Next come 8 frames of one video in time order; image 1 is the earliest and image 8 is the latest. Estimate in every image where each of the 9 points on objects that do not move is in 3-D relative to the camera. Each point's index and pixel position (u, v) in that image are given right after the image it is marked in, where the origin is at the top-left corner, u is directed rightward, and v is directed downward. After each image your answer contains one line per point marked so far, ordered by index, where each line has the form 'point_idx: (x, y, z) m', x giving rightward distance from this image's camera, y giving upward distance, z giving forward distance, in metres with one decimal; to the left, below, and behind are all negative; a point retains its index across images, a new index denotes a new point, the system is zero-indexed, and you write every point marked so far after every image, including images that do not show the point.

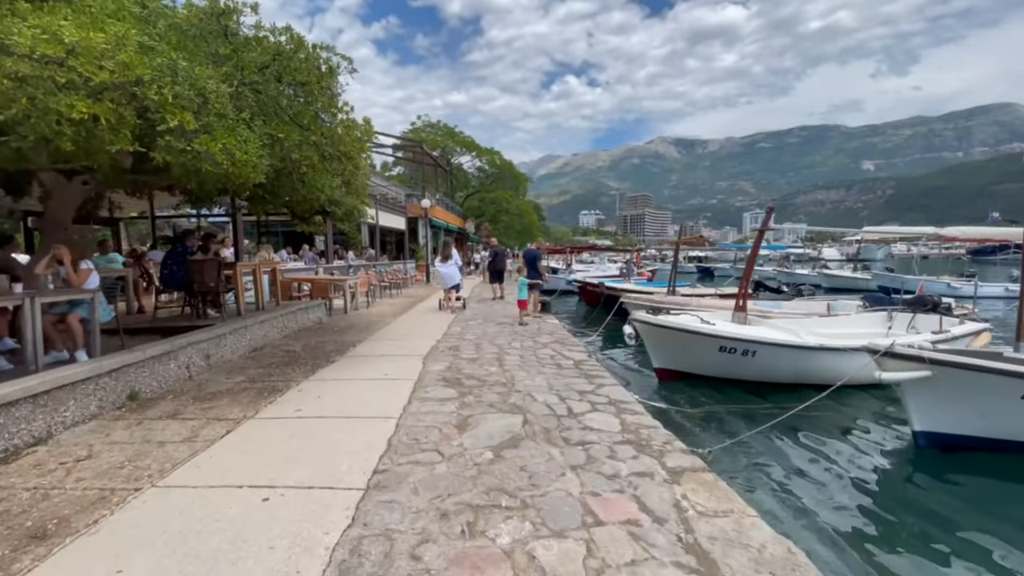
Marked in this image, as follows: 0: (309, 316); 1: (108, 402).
0: (-4.6, -0.6, +10.9) m
1: (-4.4, -1.3, +5.2) m
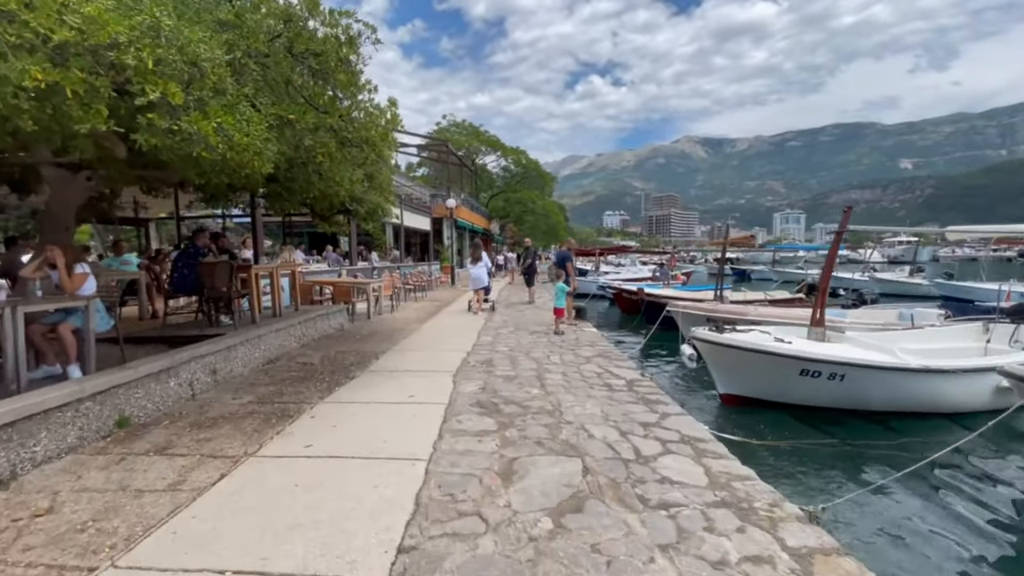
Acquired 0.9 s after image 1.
0: (-3.8, -0.7, +10.1) m
1: (-3.9, -1.3, +4.4) m
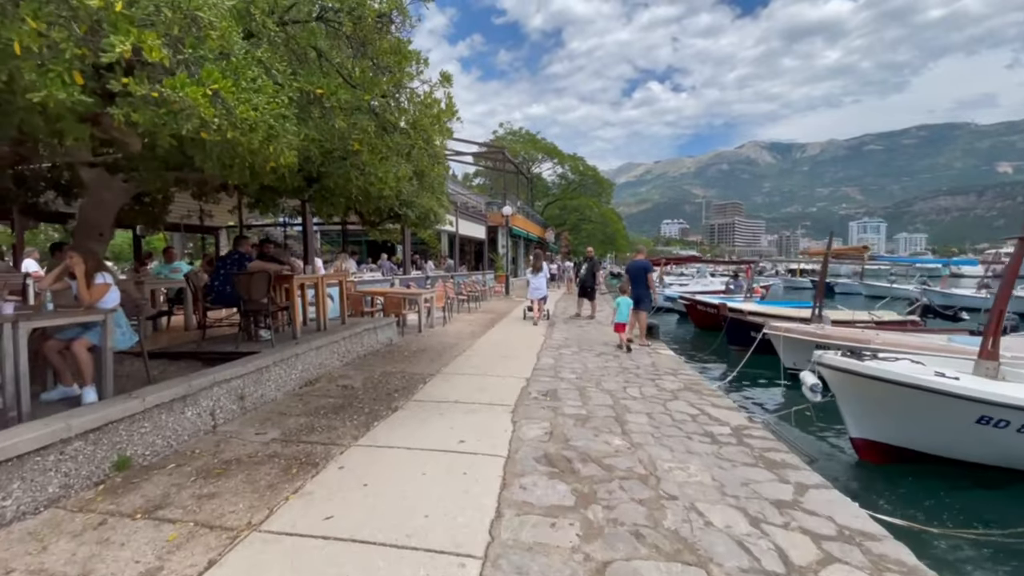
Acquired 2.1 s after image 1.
0: (-2.6, -1.0, +9.3) m
1: (-3.3, -1.5, +3.6) m
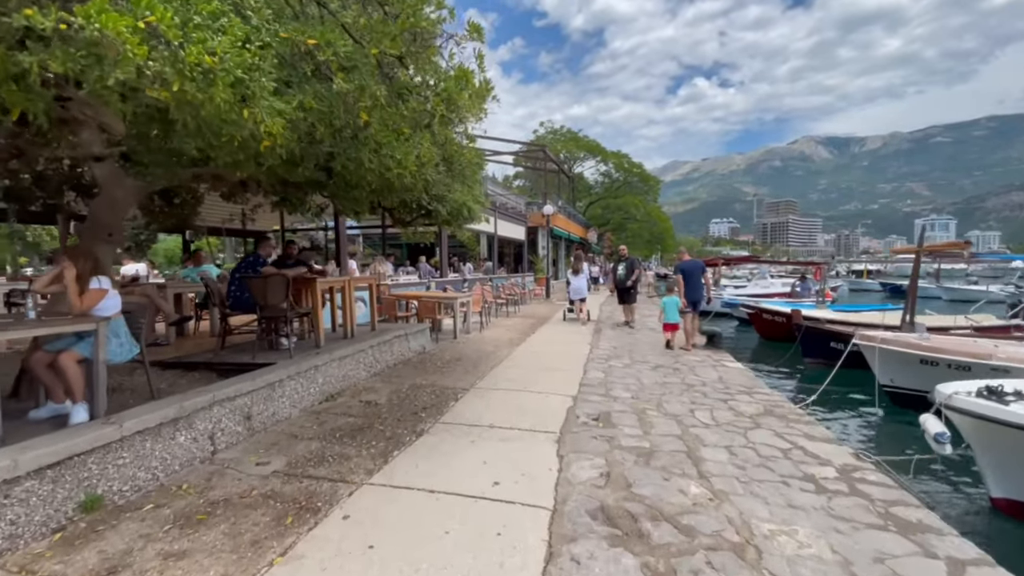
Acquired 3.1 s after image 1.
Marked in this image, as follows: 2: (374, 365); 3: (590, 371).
0: (-1.8, -1.0, +8.6) m
1: (-3.0, -1.5, +3.0) m
2: (-2.1, -1.2, +7.2) m
3: (+1.2, -1.3, +7.5) m
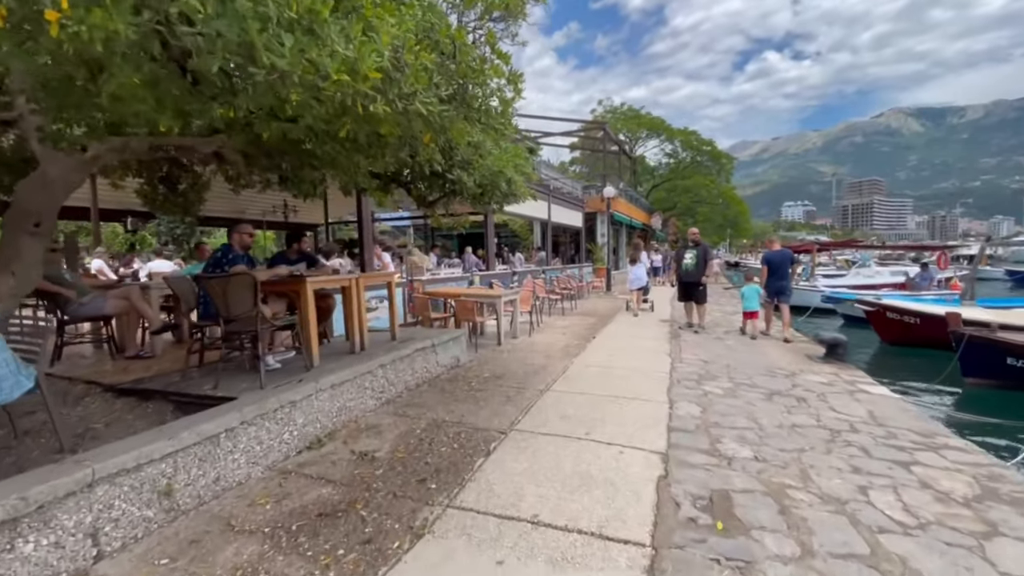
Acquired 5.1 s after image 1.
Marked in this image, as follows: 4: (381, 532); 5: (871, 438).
0: (-1.0, -1.0, +6.8) m
1: (-2.9, -1.6, +1.4) m
2: (-1.5, -1.2, +5.5) m
3: (+1.9, -1.3, +5.4) m
4: (-0.8, -1.5, +3.1) m
5: (+3.5, -1.4, +4.6) m
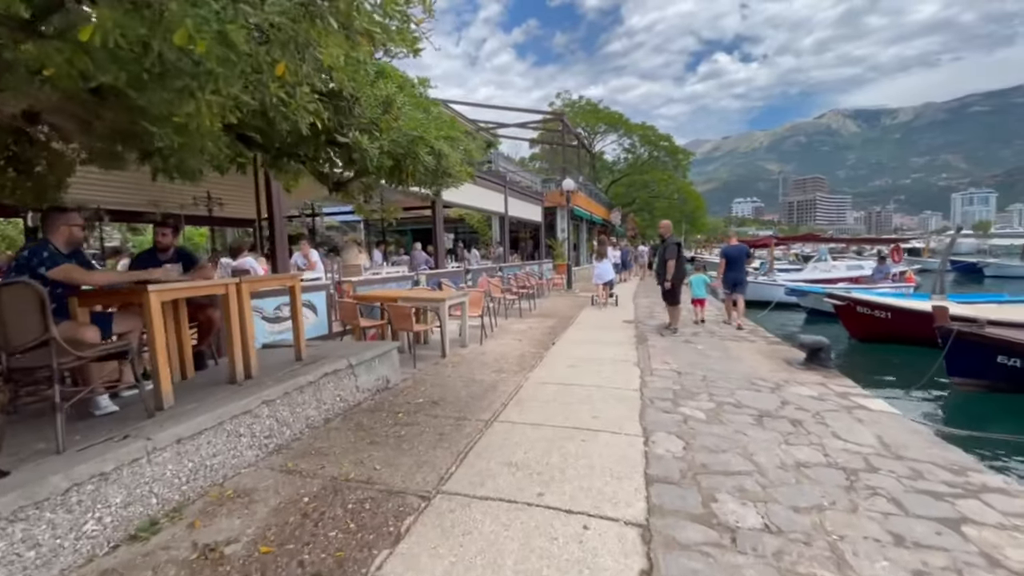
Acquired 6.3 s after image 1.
0: (-1.7, -1.1, +5.5) m
1: (-3.1, -1.7, 0.0) m
2: (-2.1, -1.3, +4.2) m
3: (+1.3, -1.3, +4.3) m
4: (-1.2, -1.6, +1.8) m
5: (+2.9, -1.5, +3.6) m
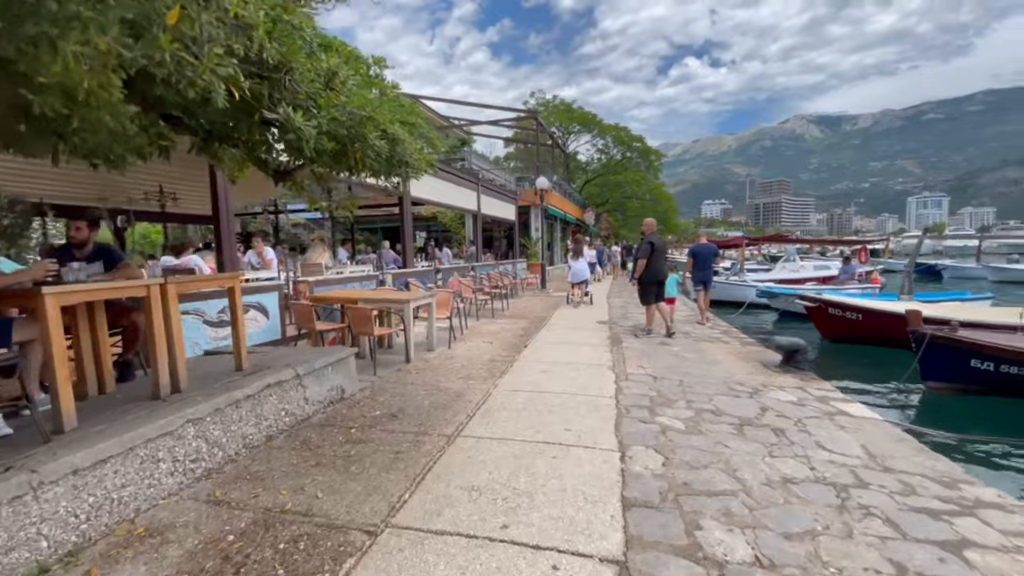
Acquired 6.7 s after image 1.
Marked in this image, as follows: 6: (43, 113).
0: (-2.1, -1.1, +5.0) m
1: (-3.2, -1.7, -0.6) m
2: (-2.3, -1.3, +3.7) m
3: (+1.0, -1.3, +3.9) m
4: (-1.4, -1.7, +1.3) m
5: (+2.7, -1.5, +3.4) m
6: (-2.8, +1.1, +2.9) m
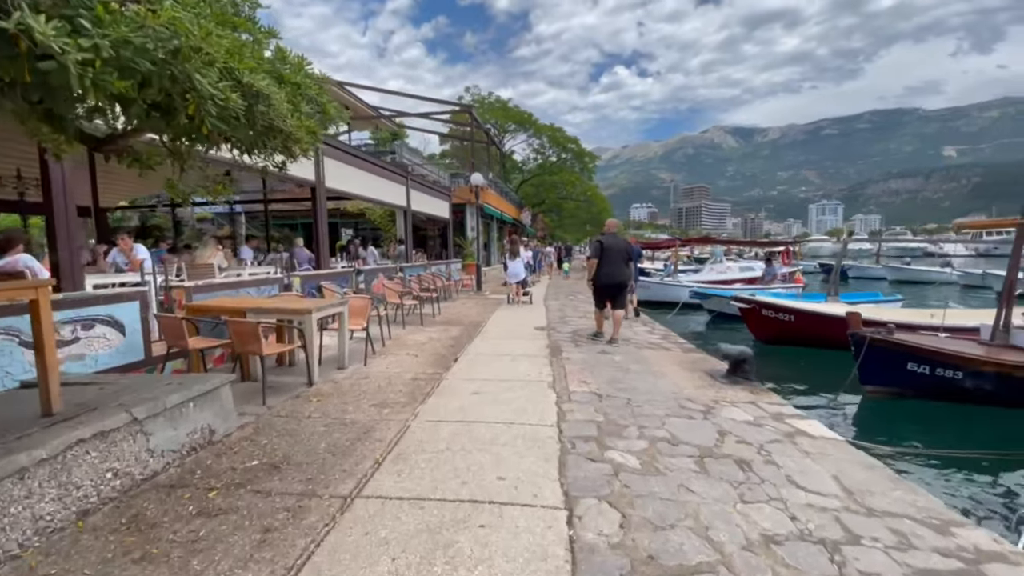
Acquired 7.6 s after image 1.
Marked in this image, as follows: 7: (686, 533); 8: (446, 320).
0: (-2.7, -1.2, +3.7) m
1: (-3.1, -1.9, -1.9) m
2: (-2.8, -1.4, +2.4) m
3: (+0.4, -1.4, +3.1) m
4: (-1.5, -1.7, +0.2) m
5: (+2.2, -1.5, +2.8) m
6: (-3.1, +1.0, +1.6) m
7: (+1.1, -1.5, +2.9) m
8: (-1.6, -0.8, +11.5) m
